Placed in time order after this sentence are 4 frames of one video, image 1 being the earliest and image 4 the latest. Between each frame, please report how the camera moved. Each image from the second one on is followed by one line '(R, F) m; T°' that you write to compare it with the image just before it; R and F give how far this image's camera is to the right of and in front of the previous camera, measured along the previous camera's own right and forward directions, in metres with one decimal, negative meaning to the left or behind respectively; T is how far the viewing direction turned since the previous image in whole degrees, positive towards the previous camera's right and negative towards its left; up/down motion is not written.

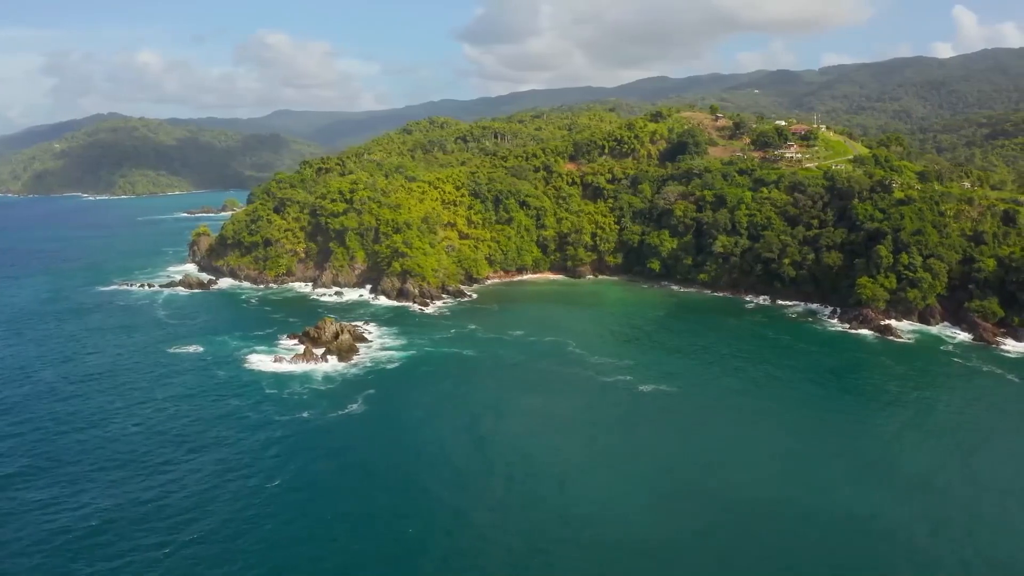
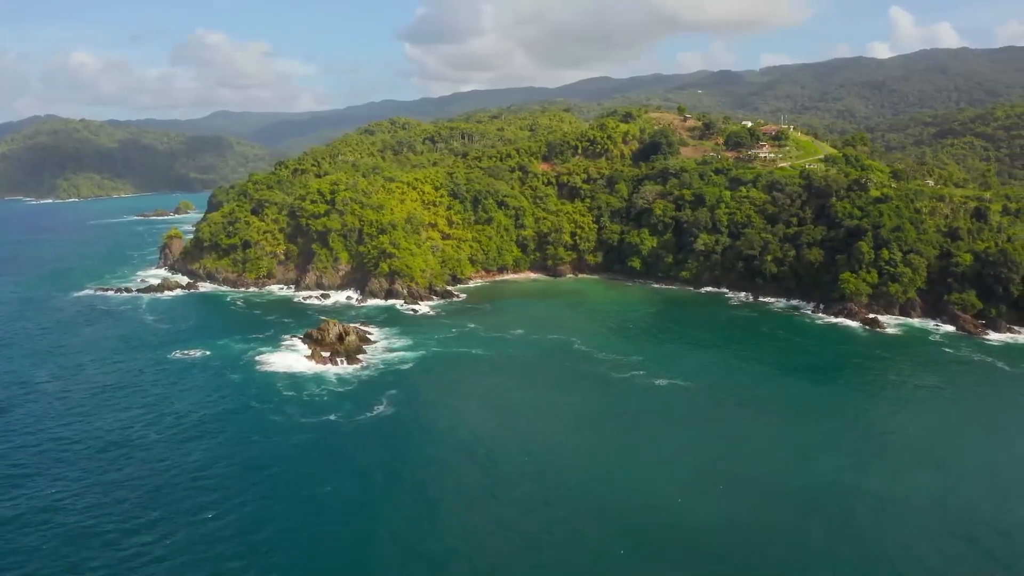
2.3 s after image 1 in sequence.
(-2.8, -0.2) m; +3°
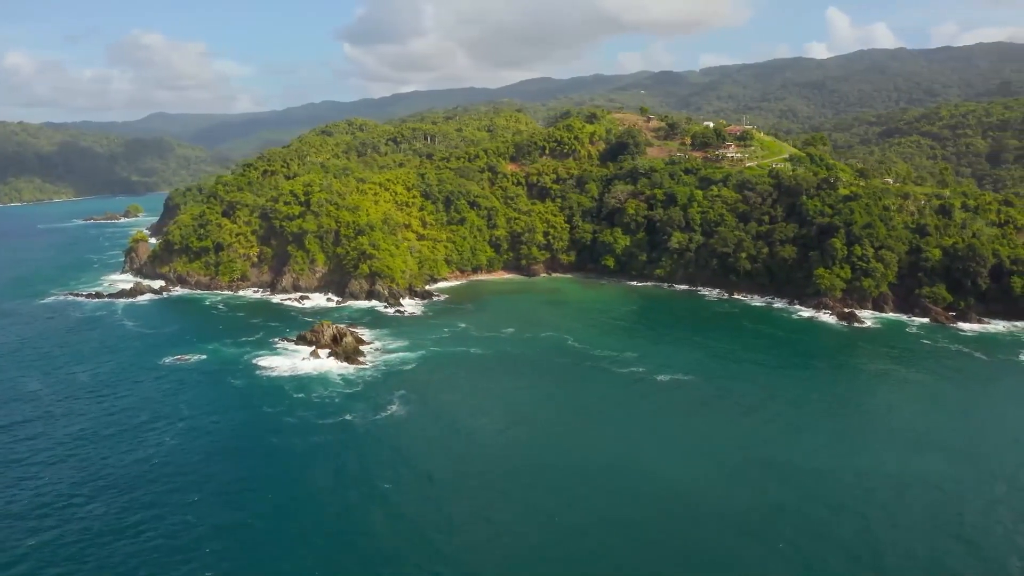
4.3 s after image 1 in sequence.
(-2.5, -0.2) m; +3°
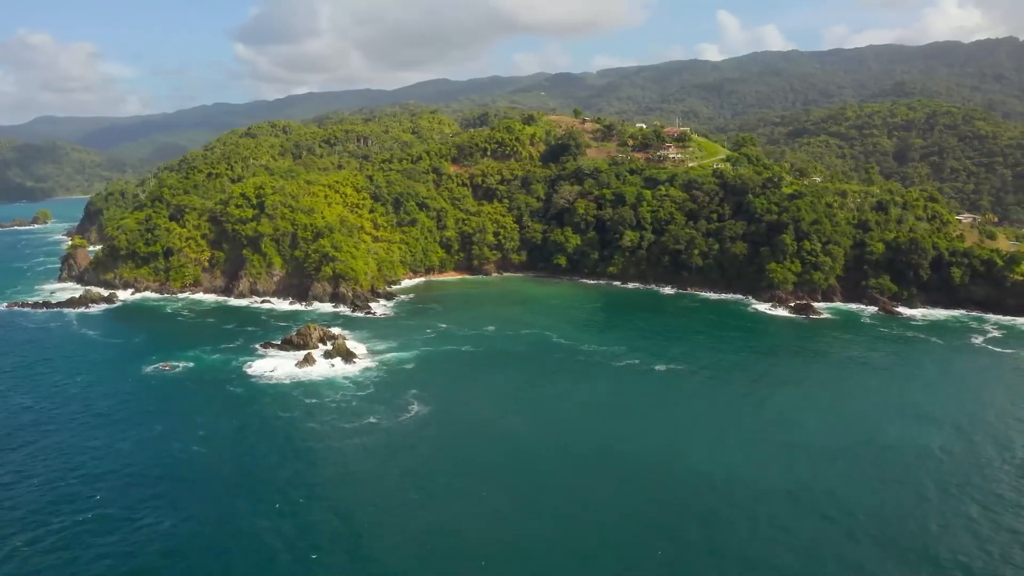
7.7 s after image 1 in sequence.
(-4.3, -0.8) m; +6°
